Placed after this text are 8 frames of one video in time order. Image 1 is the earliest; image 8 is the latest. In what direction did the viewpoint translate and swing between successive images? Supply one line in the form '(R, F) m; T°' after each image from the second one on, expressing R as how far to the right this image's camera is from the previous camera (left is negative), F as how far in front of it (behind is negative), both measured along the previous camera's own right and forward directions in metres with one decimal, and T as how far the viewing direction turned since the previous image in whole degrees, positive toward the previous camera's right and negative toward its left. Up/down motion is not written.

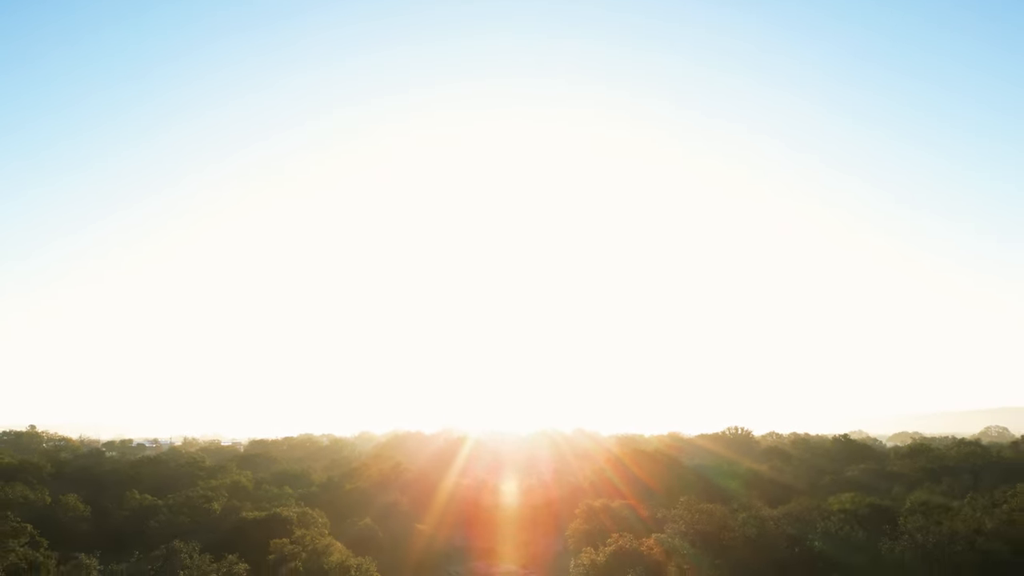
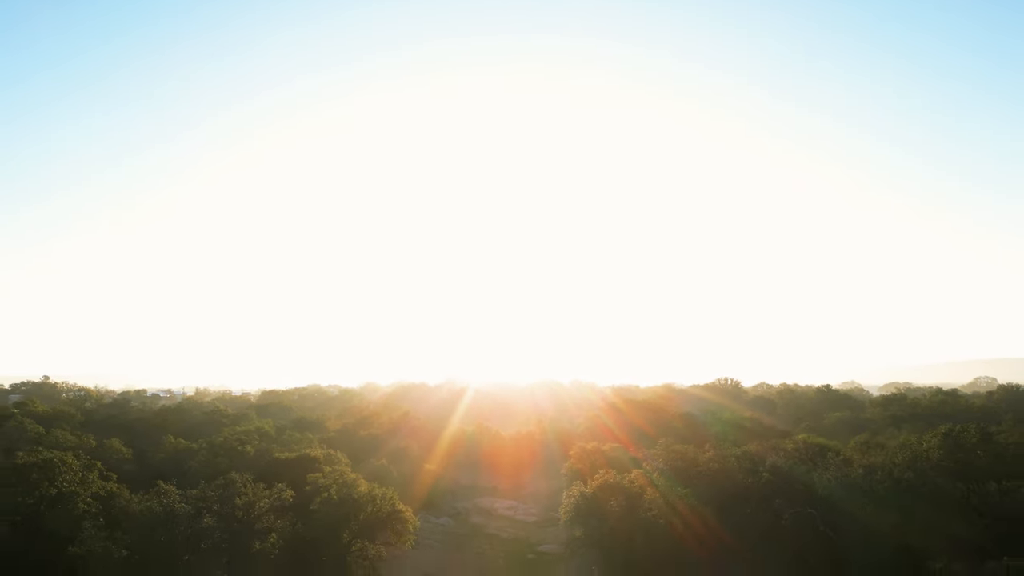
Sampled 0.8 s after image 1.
(0.0, -5.2) m; 0°
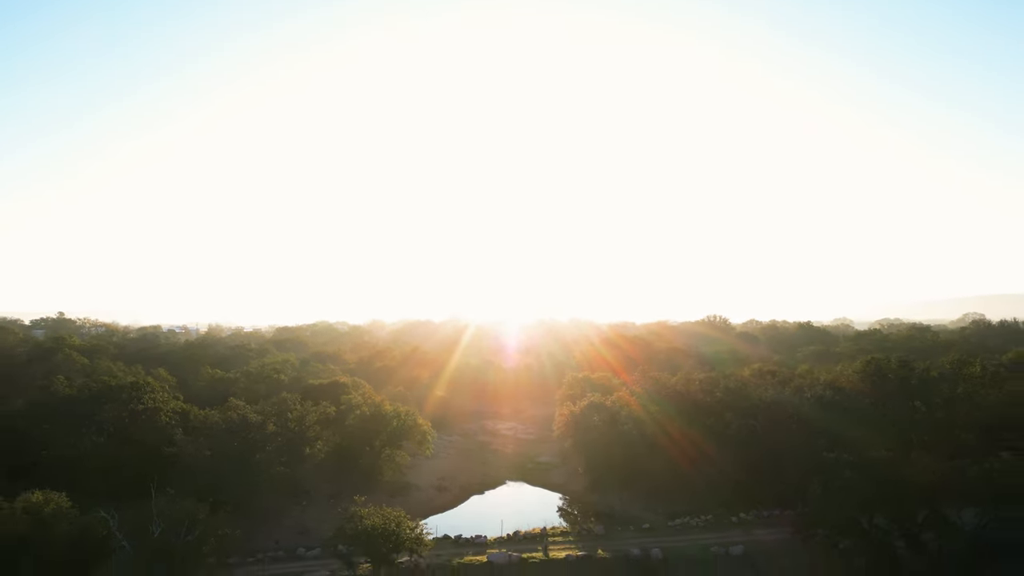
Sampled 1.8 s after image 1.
(0.0, -7.2) m; 0°
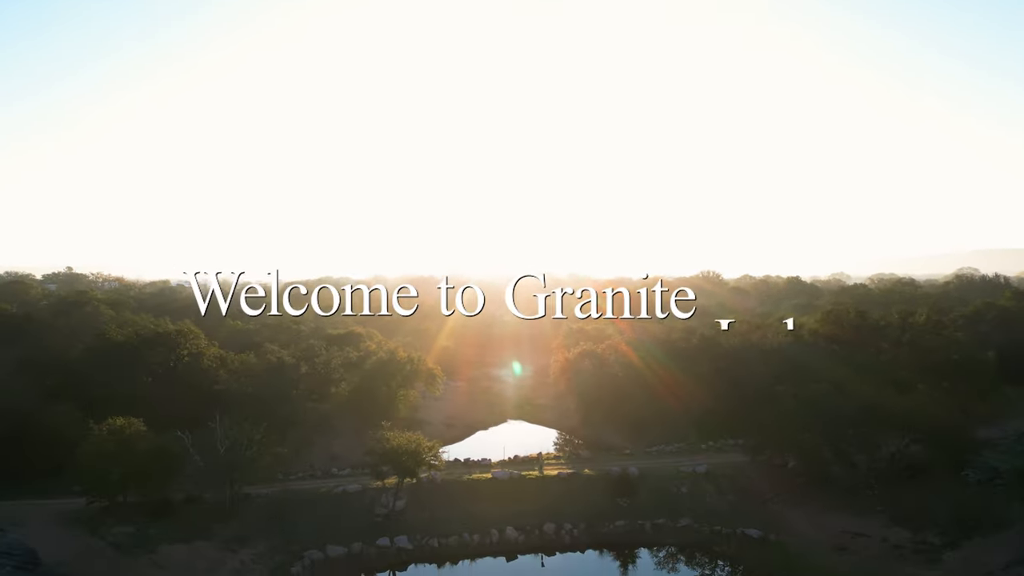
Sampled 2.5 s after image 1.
(0.0, -5.4) m; 0°
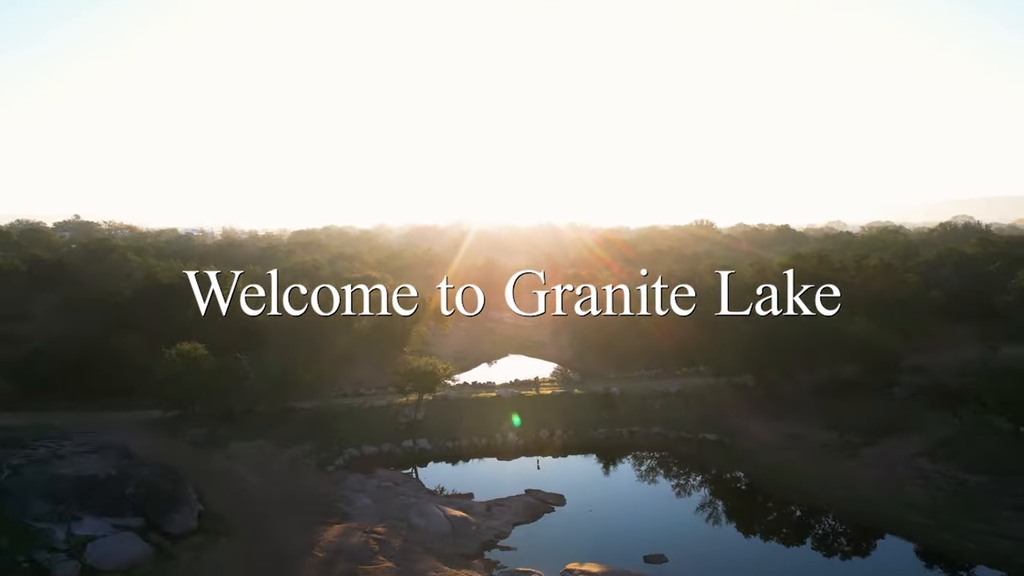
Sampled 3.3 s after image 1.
(0.0, -6.3) m; 0°
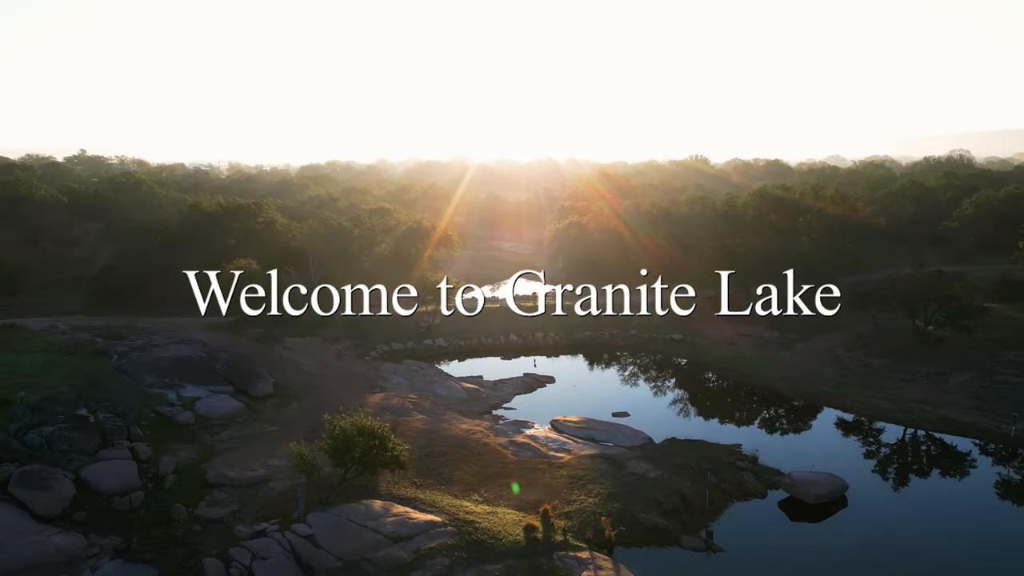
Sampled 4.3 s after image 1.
(0.0, -7.9) m; 0°
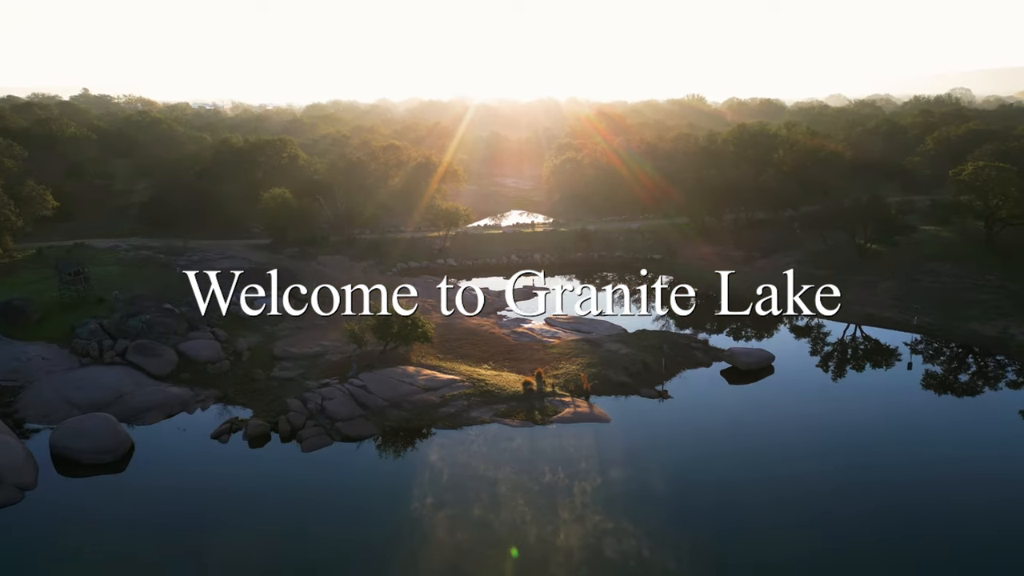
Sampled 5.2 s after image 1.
(0.0, -7.1) m; 0°
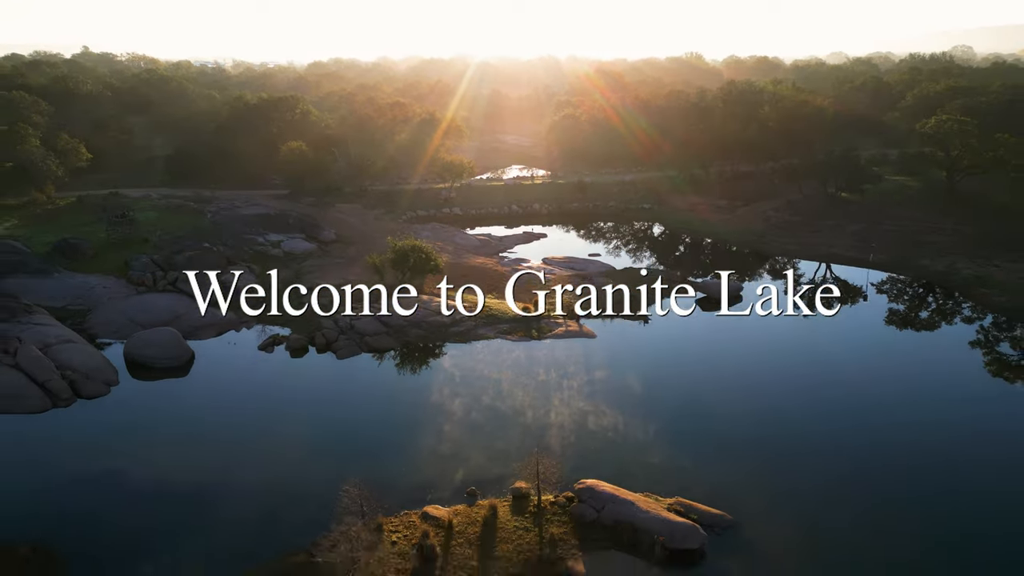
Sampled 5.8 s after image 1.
(0.0, -4.6) m; 0°
